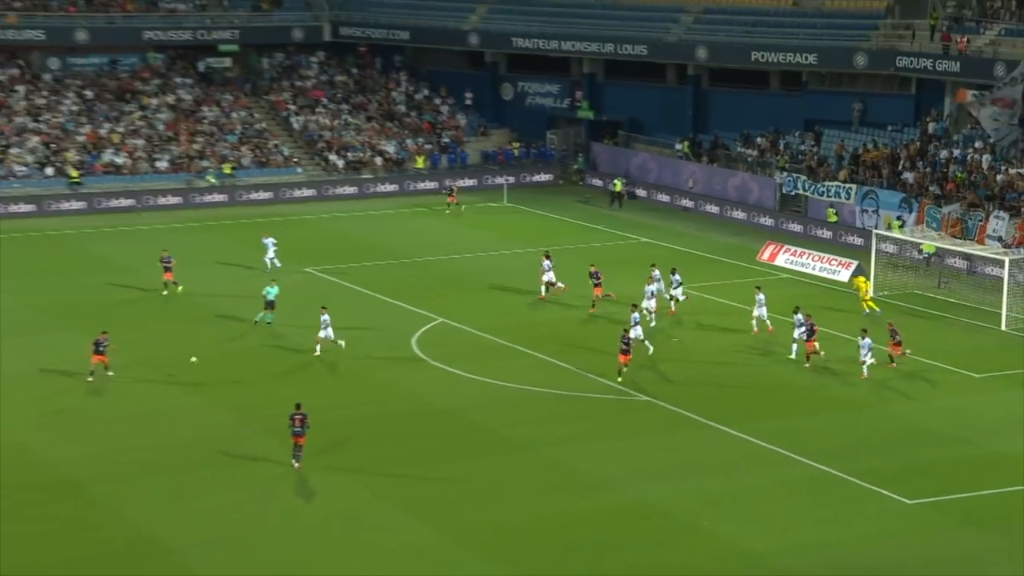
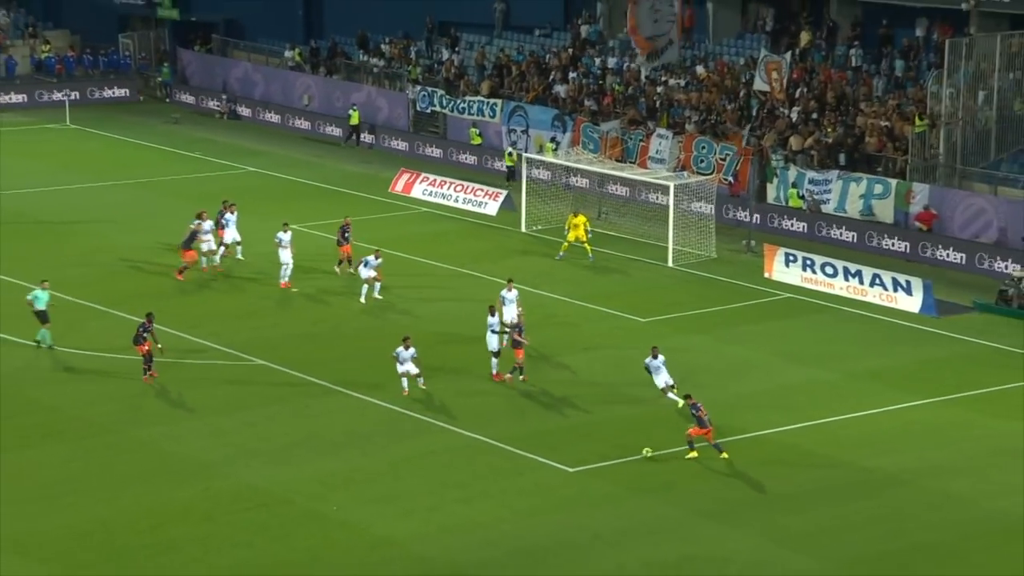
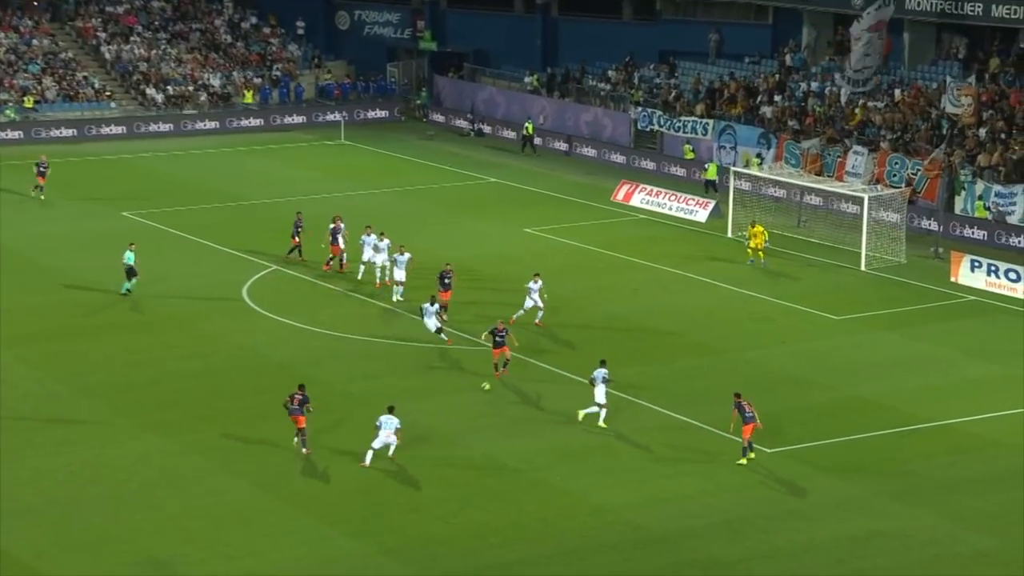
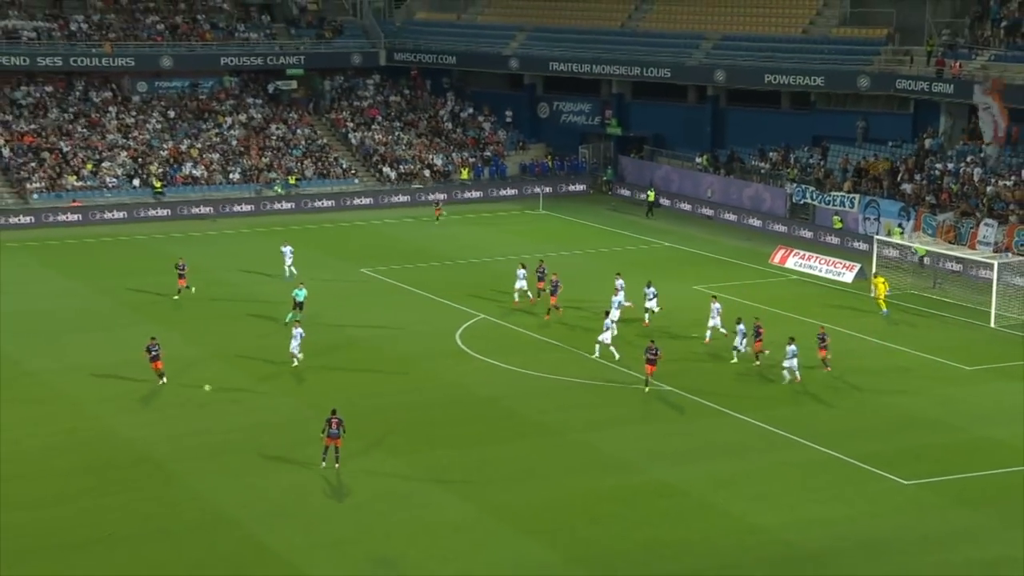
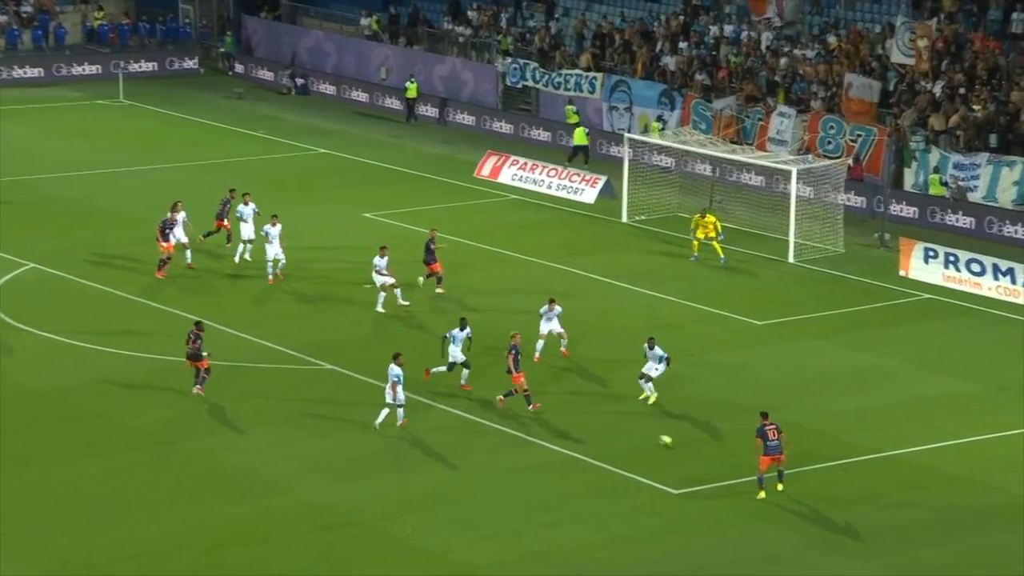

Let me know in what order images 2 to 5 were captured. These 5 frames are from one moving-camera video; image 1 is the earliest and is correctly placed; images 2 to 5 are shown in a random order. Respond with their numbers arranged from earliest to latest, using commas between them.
4, 3, 5, 2
